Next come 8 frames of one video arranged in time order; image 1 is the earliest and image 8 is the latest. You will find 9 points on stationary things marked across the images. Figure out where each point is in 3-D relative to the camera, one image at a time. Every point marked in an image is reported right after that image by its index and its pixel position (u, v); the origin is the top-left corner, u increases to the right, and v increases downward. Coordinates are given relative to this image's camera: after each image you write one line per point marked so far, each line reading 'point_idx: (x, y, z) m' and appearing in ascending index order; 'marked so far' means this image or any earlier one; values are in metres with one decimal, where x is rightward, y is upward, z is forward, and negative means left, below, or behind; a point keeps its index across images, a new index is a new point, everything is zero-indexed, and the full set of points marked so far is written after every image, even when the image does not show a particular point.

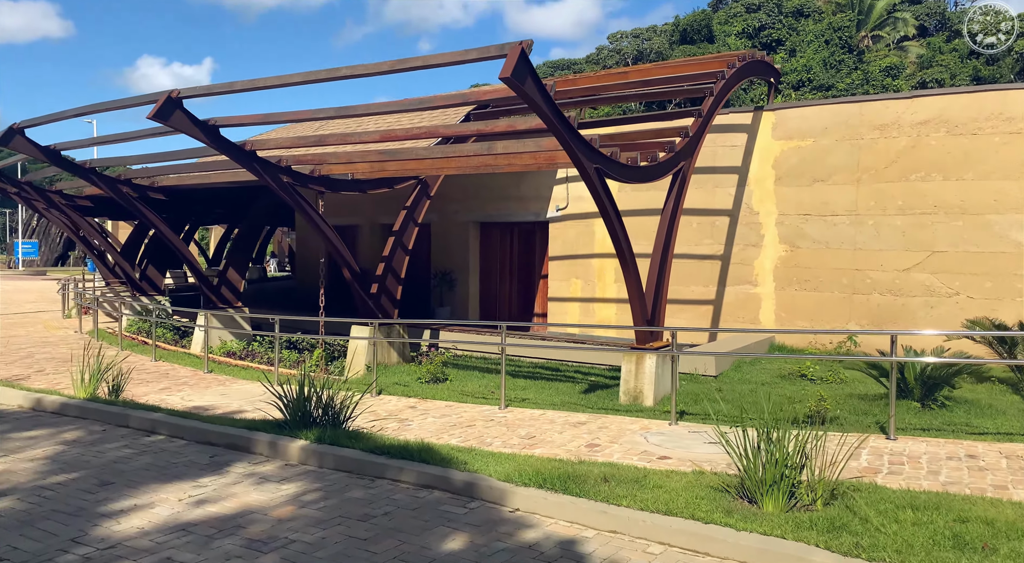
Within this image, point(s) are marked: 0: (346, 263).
0: (-2.5, +0.3, +13.2) m
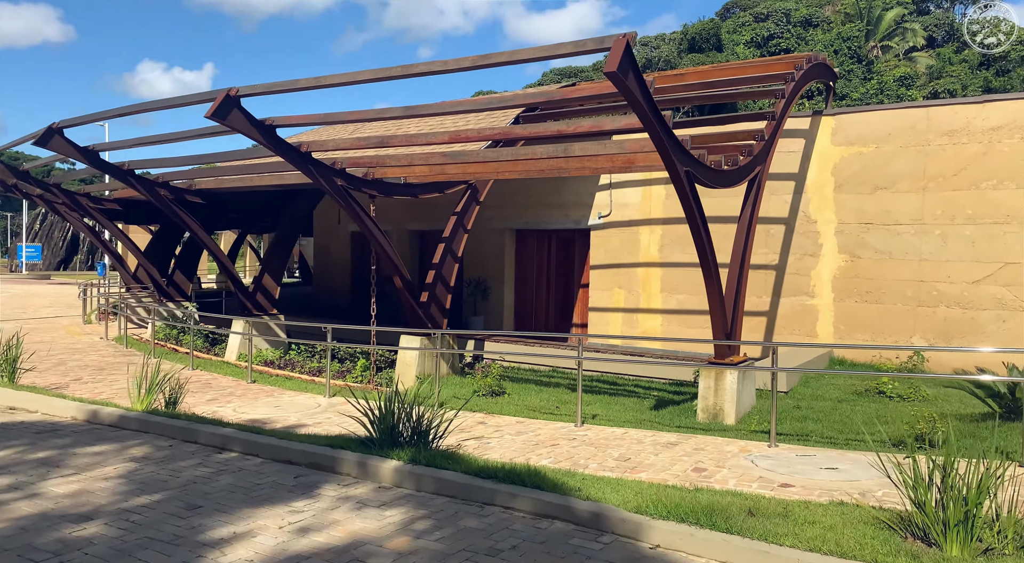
0: (-1.7, +0.2, +12.7) m
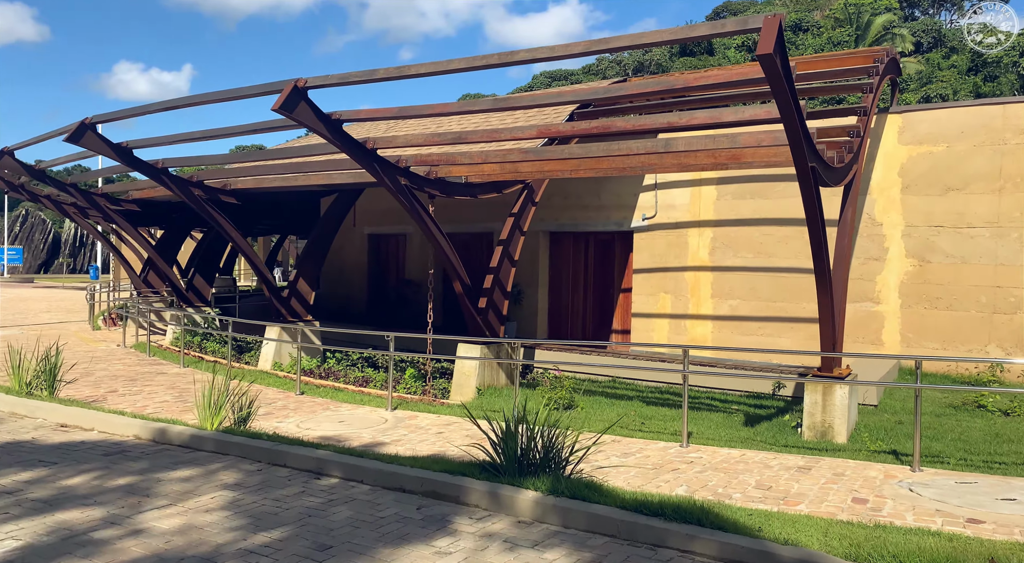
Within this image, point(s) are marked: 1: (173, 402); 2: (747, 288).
0: (-0.8, +0.1, +12.1) m
1: (-4.4, -1.6, +11.3) m
2: (+3.7, -0.1, +14.4) m
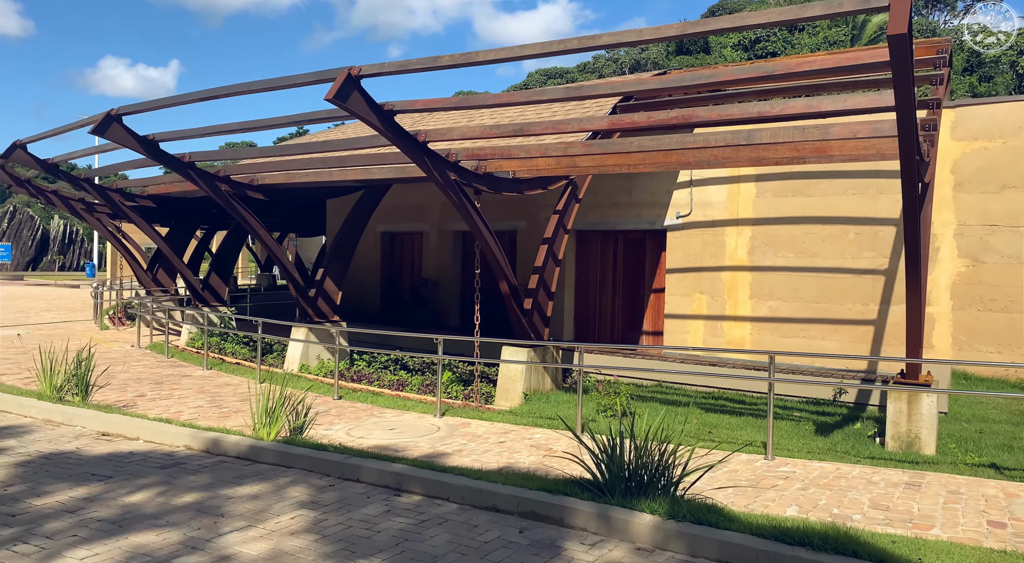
0: (-0.1, +0.1, +11.6) m
1: (-3.8, -1.6, +10.8) m
2: (+4.4, -0.1, +13.9) m
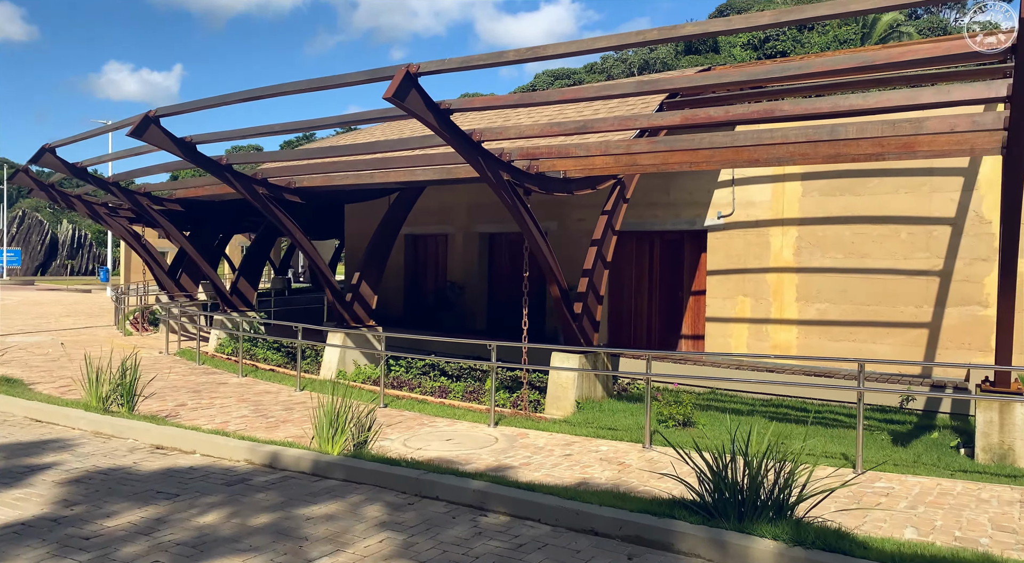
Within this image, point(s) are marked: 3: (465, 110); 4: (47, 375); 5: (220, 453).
0: (+0.6, 0.0, +11.2) m
1: (-3.1, -1.6, +10.4) m
2: (+5.1, -0.1, +13.5) m
3: (-0.5, +1.8, +9.3) m
4: (-7.3, -1.5, +13.6) m
5: (-2.5, -1.5, +7.4) m
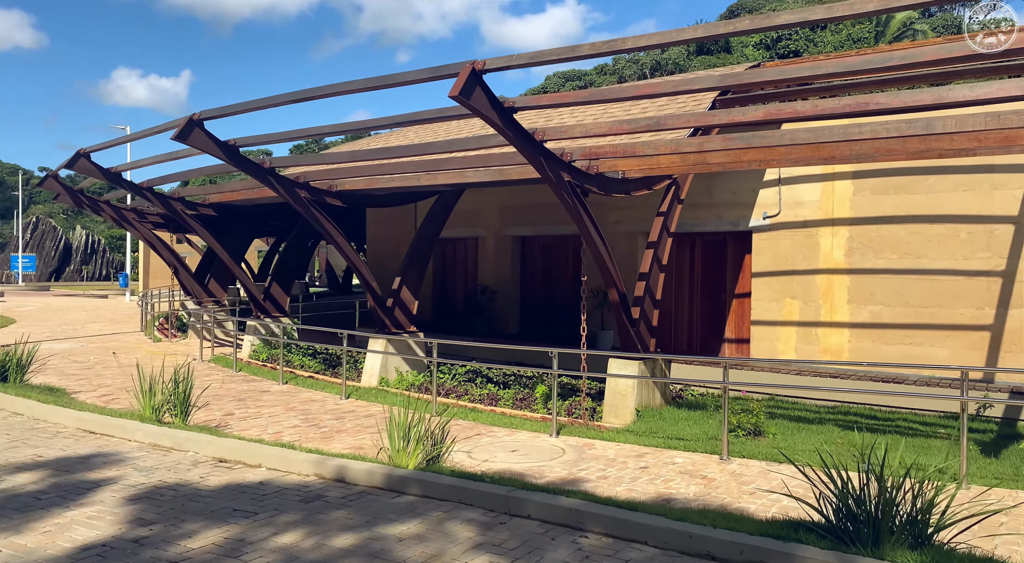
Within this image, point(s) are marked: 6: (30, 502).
0: (+1.3, 0.0, +10.8) m
1: (-2.4, -1.7, +10.1) m
2: (+5.8, -0.2, +13.0) m
3: (+0.2, +1.8, +8.9) m
4: (-6.6, -1.6, +13.4) m
5: (-1.8, -1.5, +7.1) m
6: (-3.4, -1.5, +6.1) m
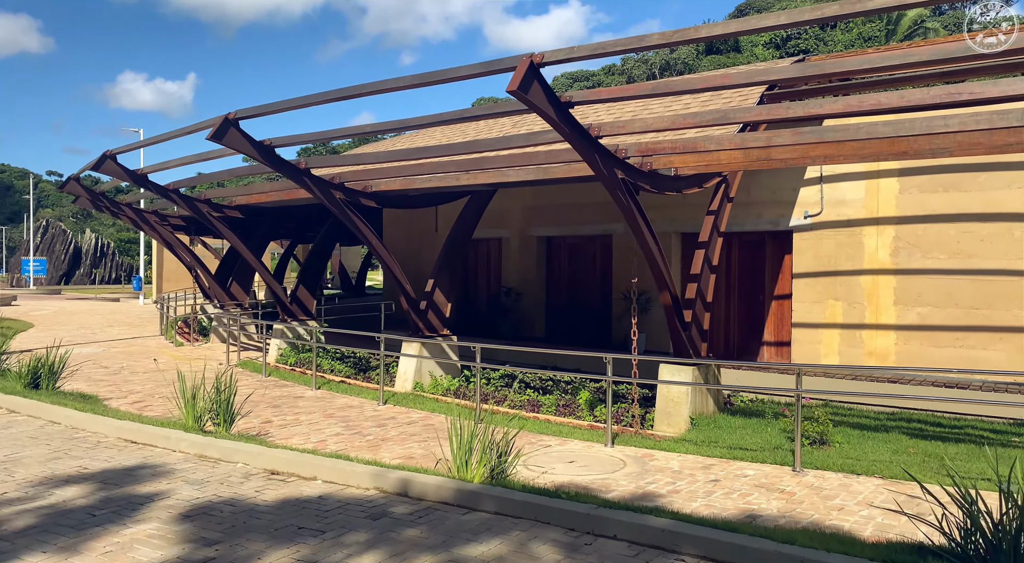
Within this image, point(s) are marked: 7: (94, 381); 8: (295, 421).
0: (+1.8, 0.0, +10.5) m
1: (-1.8, -1.7, +9.8) m
2: (+6.4, -0.2, +12.6) m
3: (+0.7, +1.8, +8.6) m
4: (-6.0, -1.6, +13.1) m
5: (-1.3, -1.5, +6.7) m
6: (-2.8, -1.6, +5.7) m
7: (-6.7, -1.6, +13.9) m
8: (-2.8, -1.8, +11.1) m
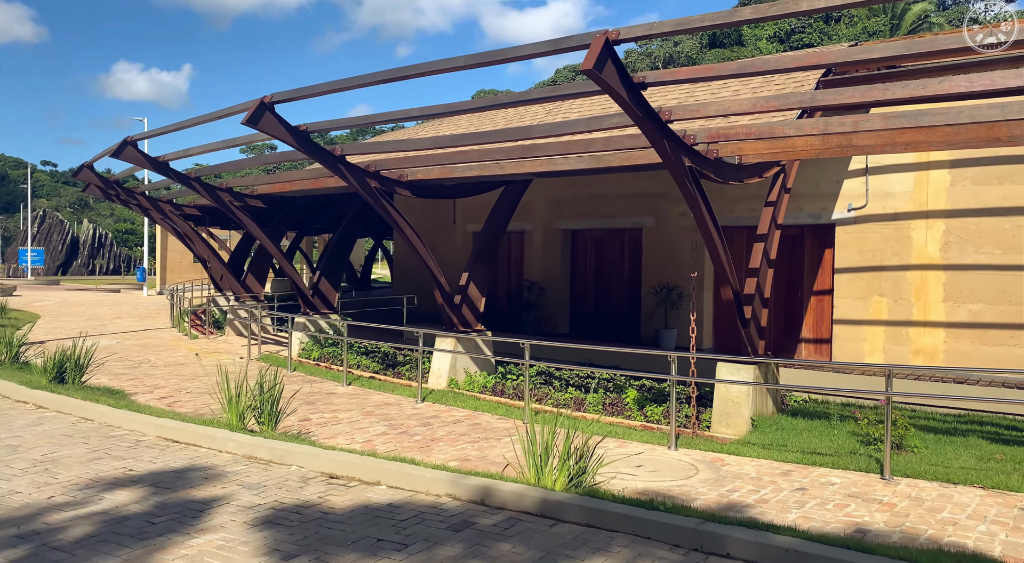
0: (+2.5, 0.0, +10.0) m
1: (-1.2, -1.7, +9.3) m
2: (+7.0, -0.1, +12.1) m
3: (+1.4, +1.8, +8.1) m
4: (-5.4, -1.5, +12.6) m
5: (-0.7, -1.5, +6.3) m
6: (-2.2, -1.5, +5.2) m
7: (-6.1, -1.5, +13.5) m
8: (-2.2, -1.7, +10.6) m
